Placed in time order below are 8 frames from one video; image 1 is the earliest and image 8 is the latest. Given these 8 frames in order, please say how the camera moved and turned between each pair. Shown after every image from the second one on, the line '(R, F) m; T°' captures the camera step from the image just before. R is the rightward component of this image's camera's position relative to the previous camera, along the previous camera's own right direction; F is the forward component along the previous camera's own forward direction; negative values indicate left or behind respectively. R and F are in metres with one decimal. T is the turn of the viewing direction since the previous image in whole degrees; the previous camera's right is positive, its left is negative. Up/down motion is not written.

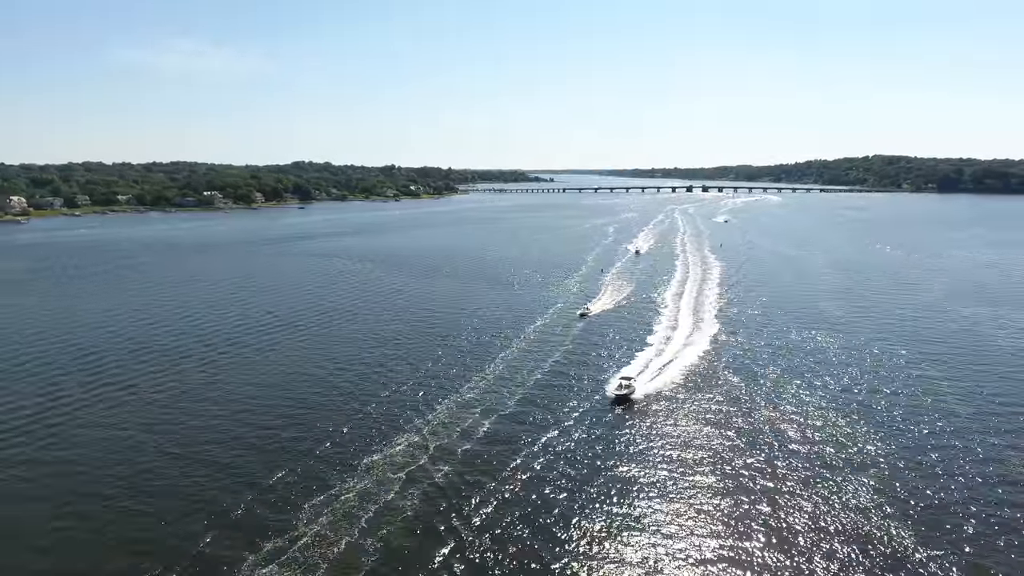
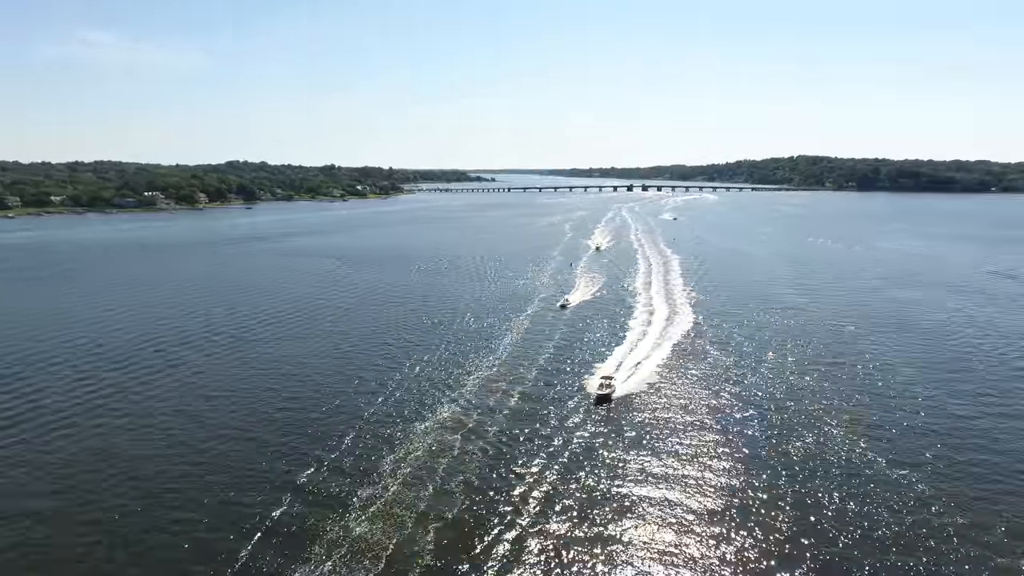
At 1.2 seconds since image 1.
(-2.6, -2.2) m; +5°
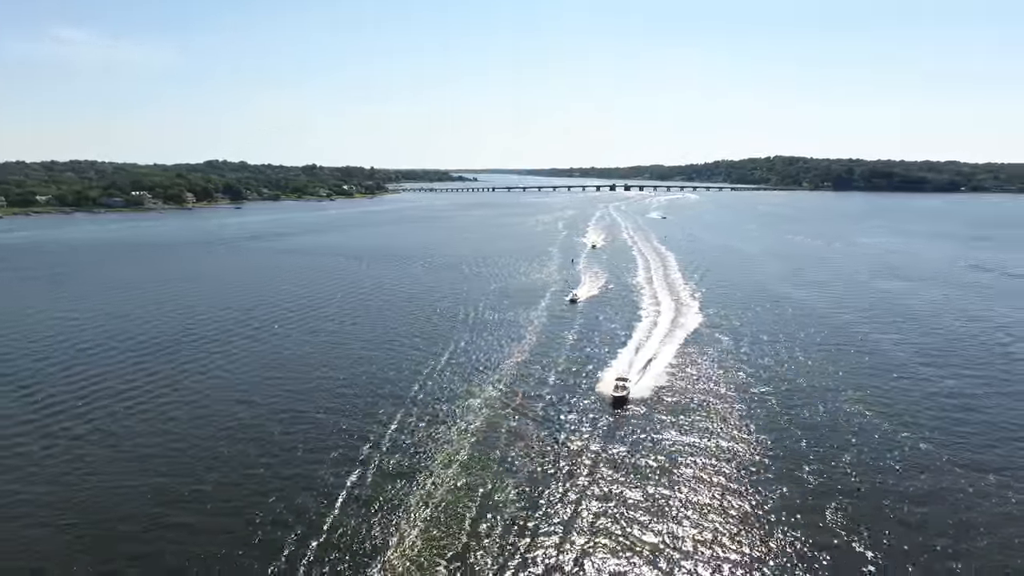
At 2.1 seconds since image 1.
(-1.9, -1.8) m; +2°
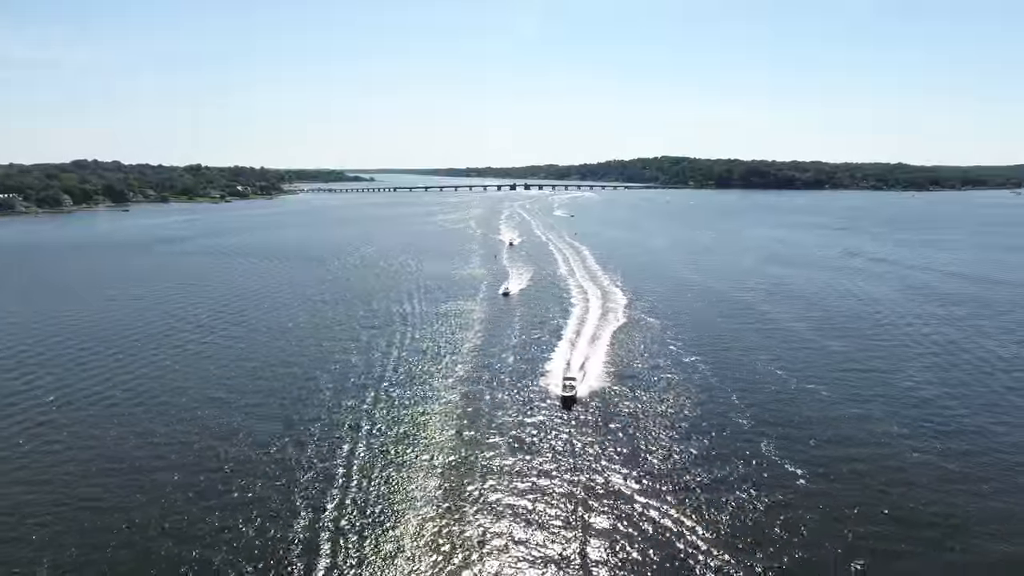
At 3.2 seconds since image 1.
(-2.2, -1.9) m; +9°
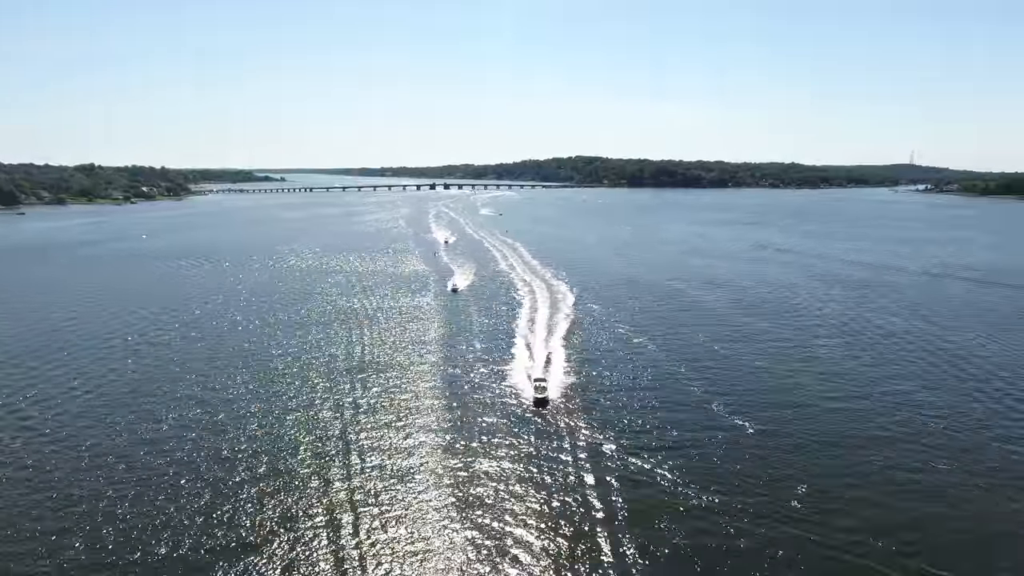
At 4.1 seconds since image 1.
(-1.9, -1.8) m; +7°
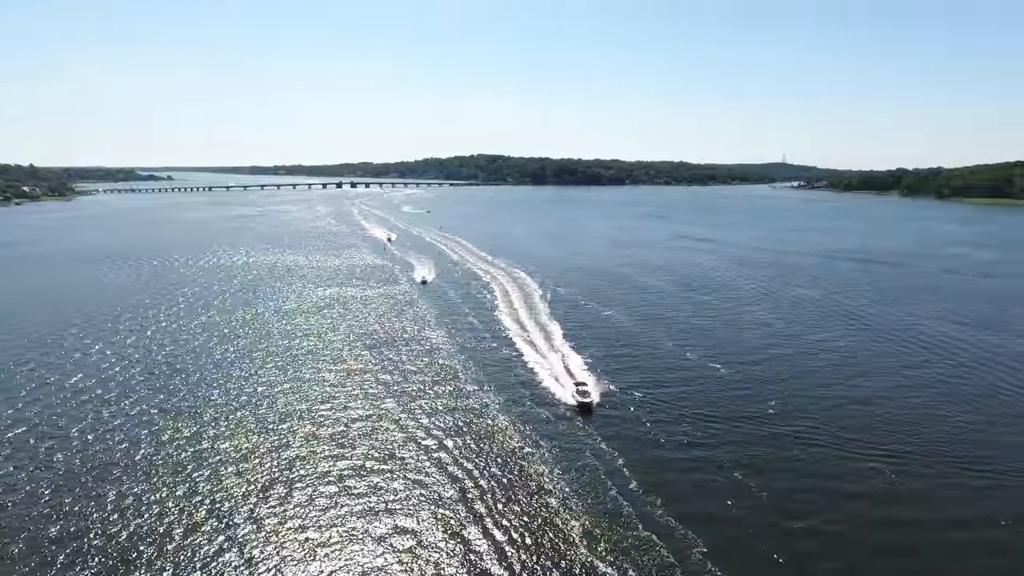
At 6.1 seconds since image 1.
(-4.2, -3.8) m; +9°
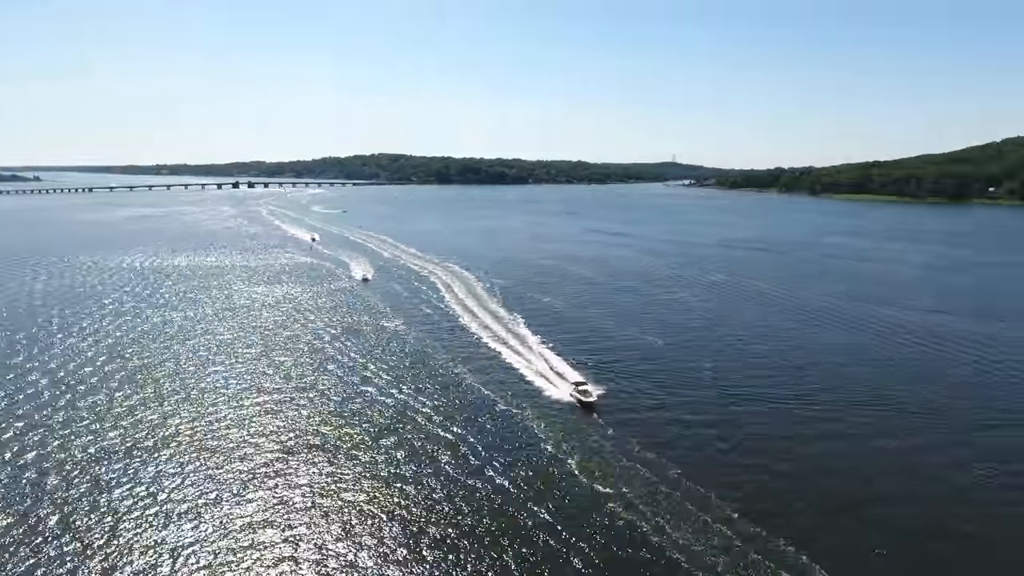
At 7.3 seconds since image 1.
(-2.4, -2.4) m; +9°
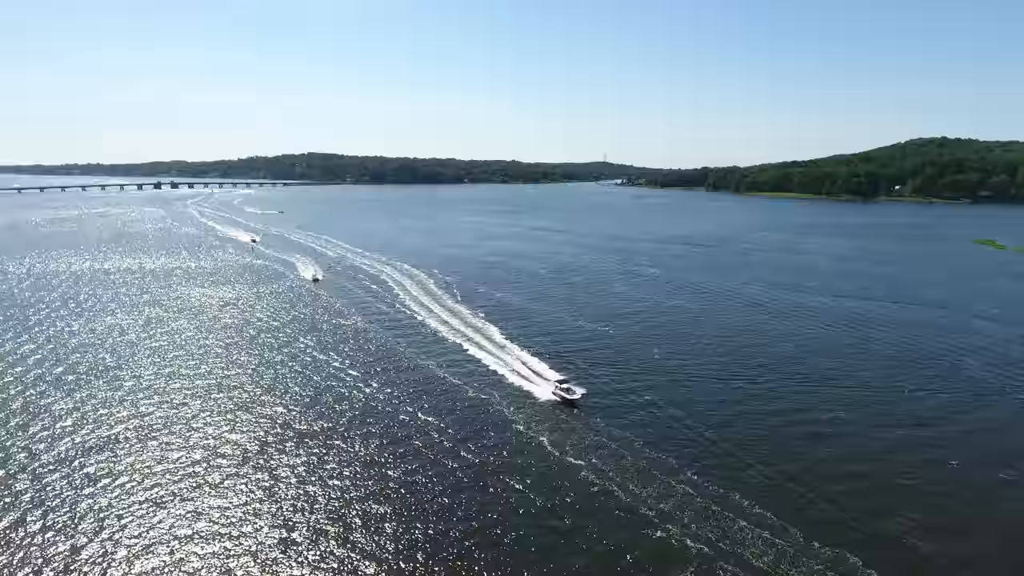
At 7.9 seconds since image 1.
(-1.0, -1.1) m; +6°
